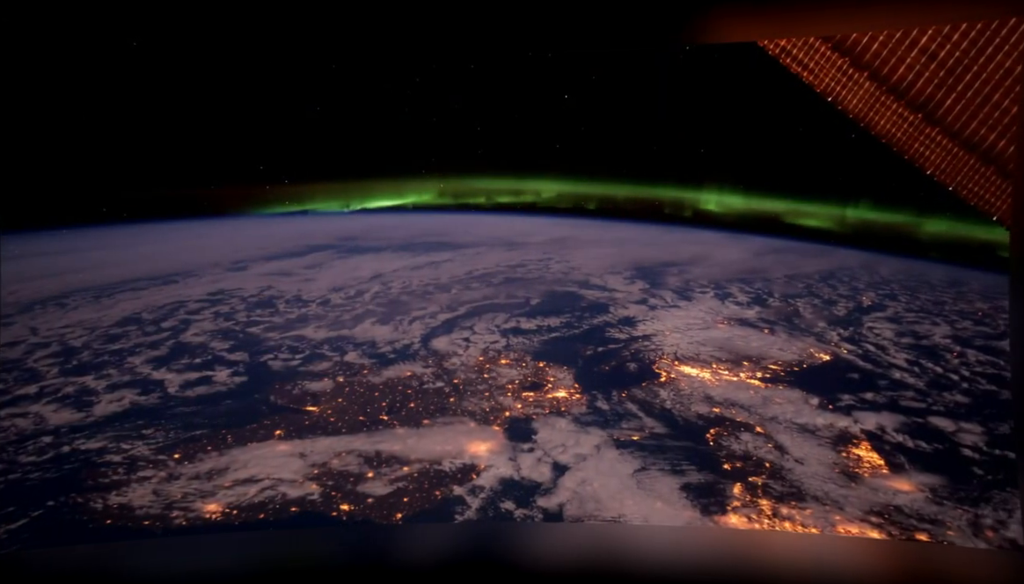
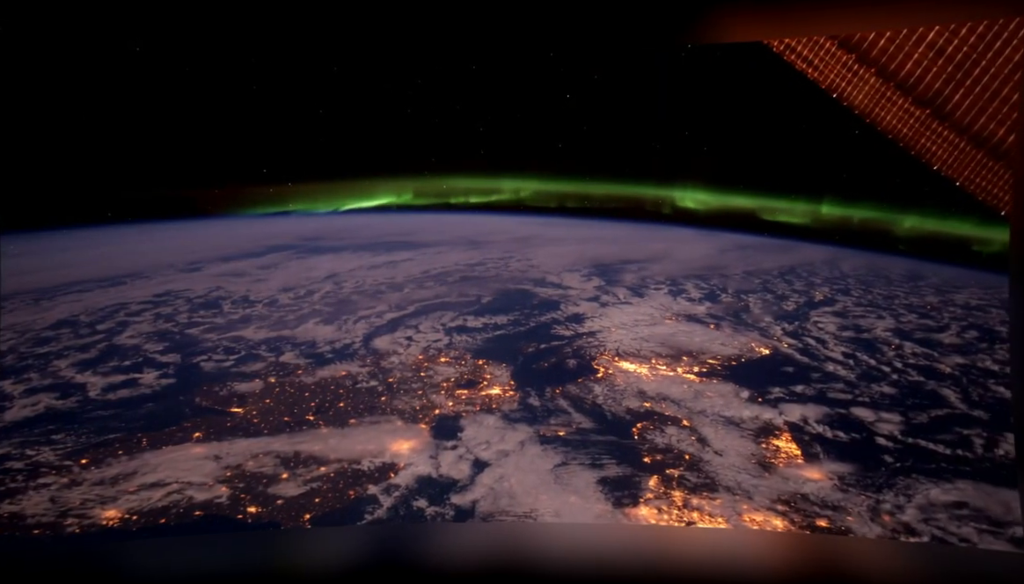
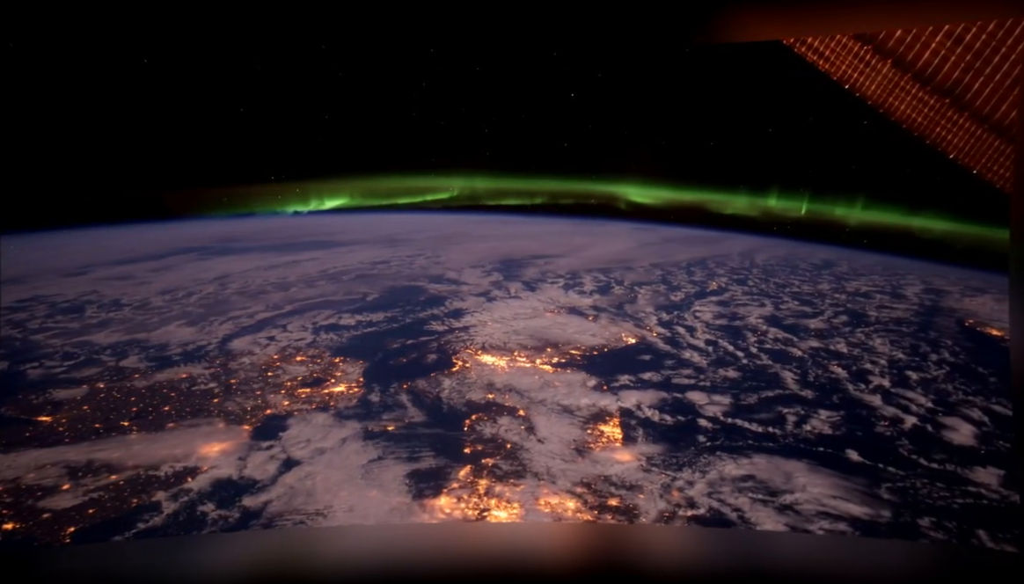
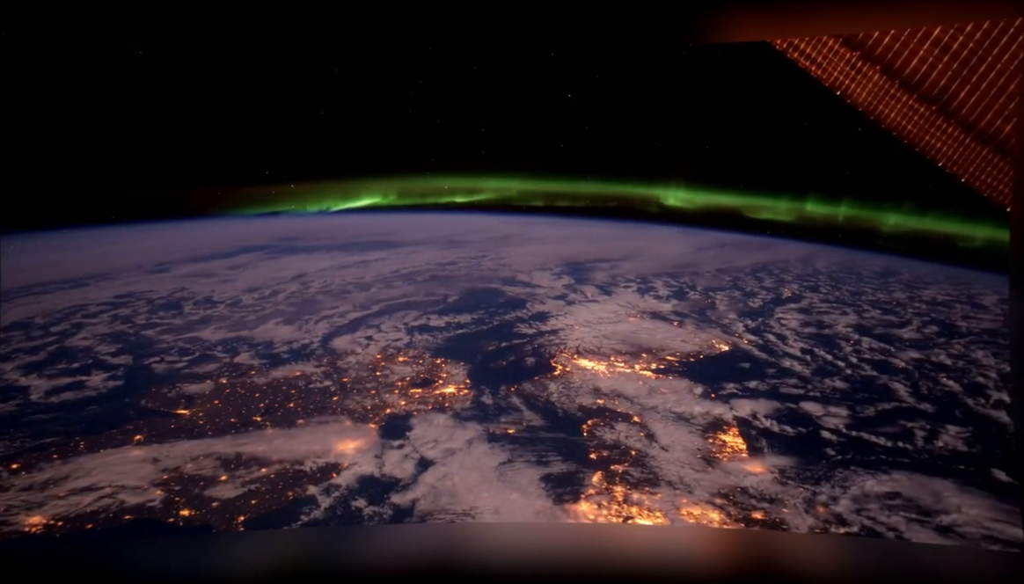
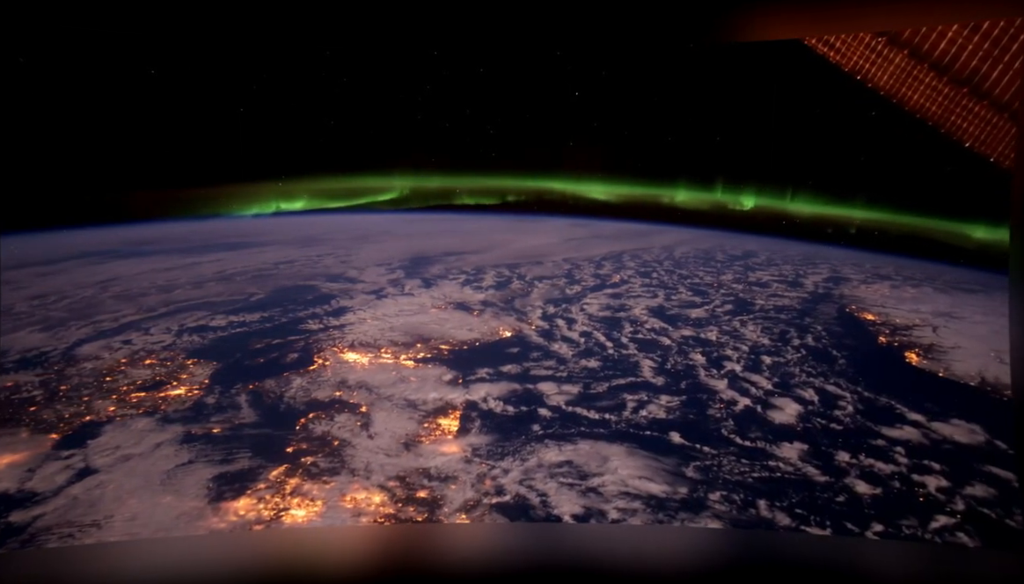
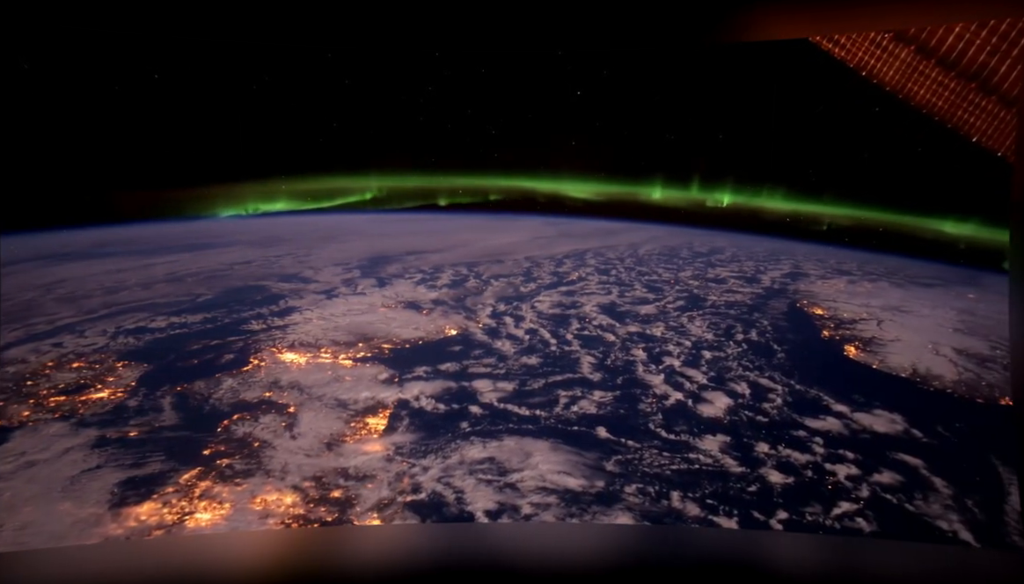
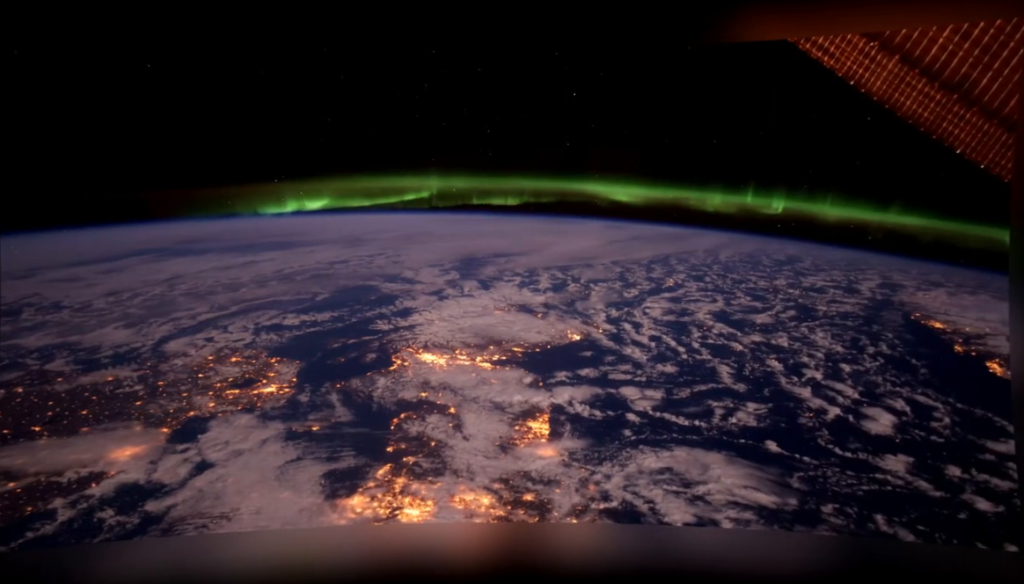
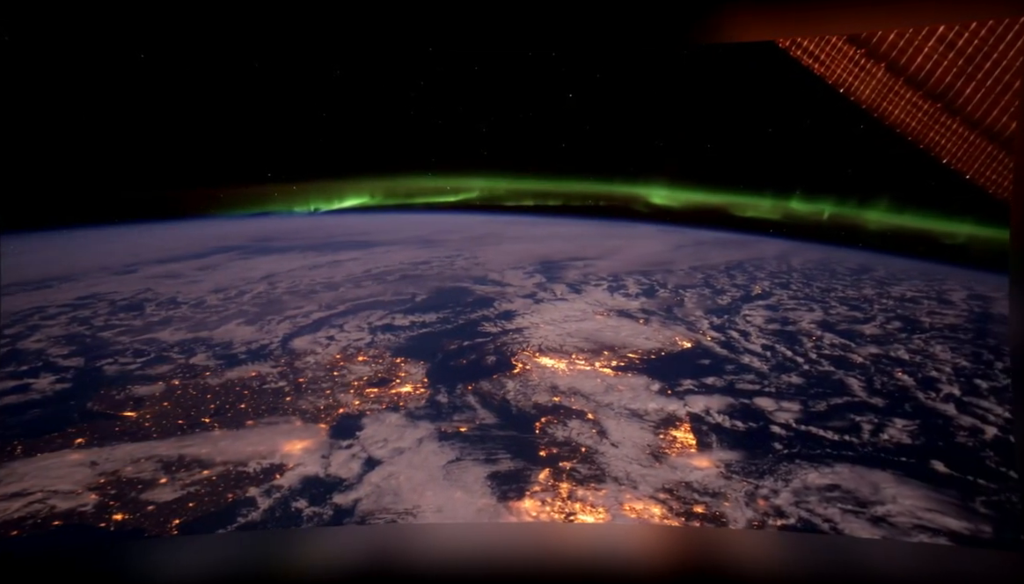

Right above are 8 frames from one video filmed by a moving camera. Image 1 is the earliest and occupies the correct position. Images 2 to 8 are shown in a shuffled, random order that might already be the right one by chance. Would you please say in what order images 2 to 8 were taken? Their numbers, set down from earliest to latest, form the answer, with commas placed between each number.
2, 4, 8, 3, 7, 5, 6
